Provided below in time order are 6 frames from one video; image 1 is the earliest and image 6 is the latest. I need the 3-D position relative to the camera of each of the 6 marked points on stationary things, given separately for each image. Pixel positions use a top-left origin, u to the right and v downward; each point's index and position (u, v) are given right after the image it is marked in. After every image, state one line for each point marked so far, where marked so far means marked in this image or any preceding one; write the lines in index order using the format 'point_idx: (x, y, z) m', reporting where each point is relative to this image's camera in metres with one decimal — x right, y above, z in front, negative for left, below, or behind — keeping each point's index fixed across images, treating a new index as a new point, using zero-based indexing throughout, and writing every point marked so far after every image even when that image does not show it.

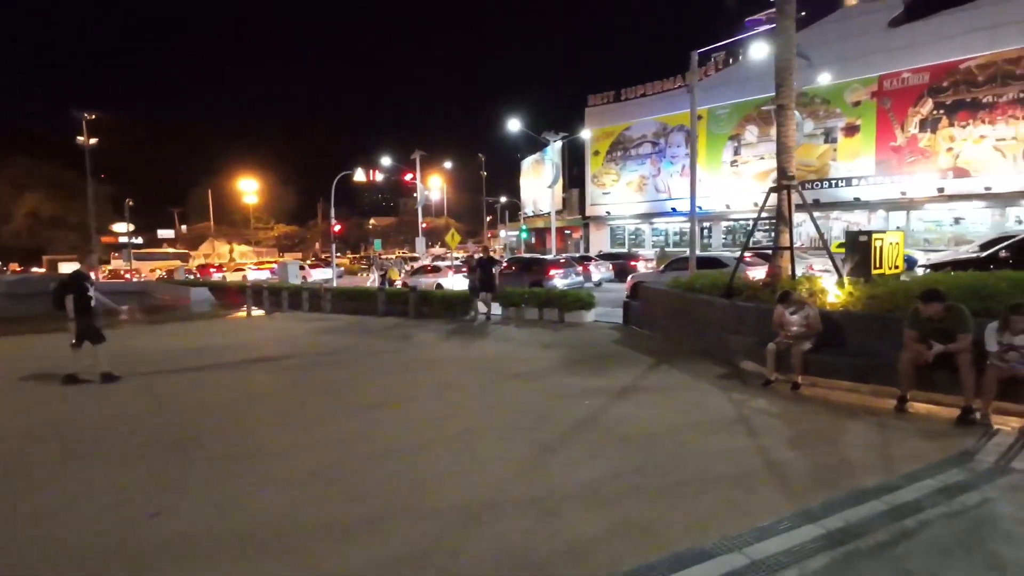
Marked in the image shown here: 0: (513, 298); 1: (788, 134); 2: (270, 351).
0: (0.0, -0.3, +18.2) m
1: (+5.0, +2.8, +10.6) m
2: (-5.7, -1.5, +13.9) m
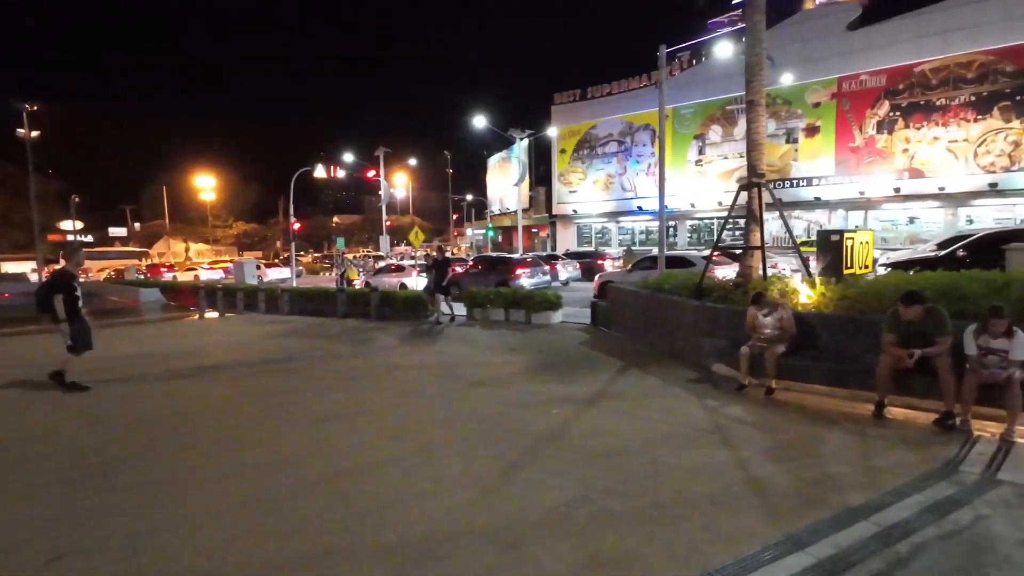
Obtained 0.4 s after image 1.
0: (-1.0, -0.3, +17.6) m
1: (+4.3, +2.8, +10.4) m
2: (-6.5, -1.5, +13.1) m
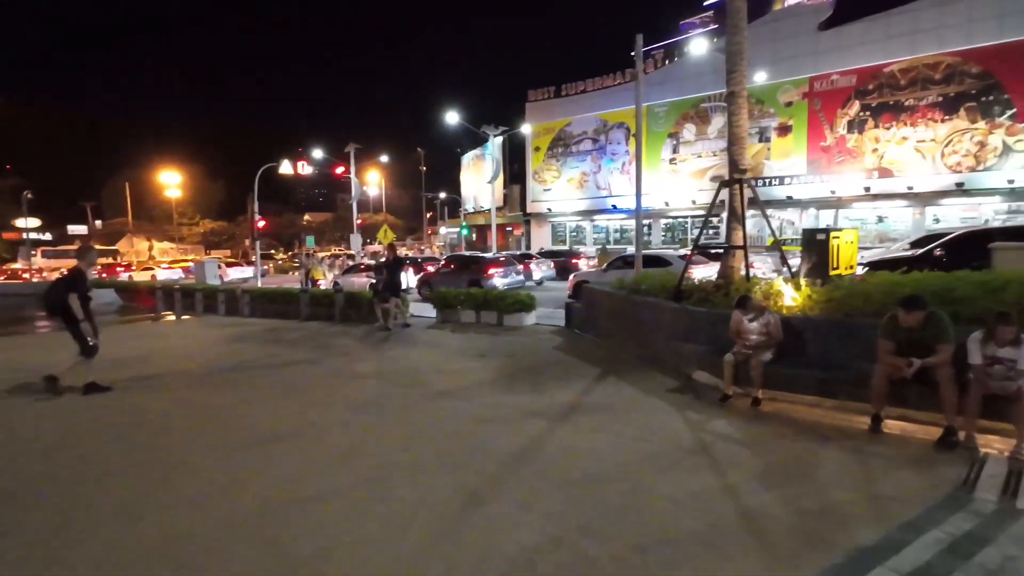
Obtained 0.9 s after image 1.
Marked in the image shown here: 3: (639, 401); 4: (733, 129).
0: (-1.8, -0.3, +16.9) m
1: (+3.8, +2.7, +9.8) m
2: (-7.1, -1.6, +12.1) m
3: (+1.6, -1.5, +7.6) m
4: (+3.7, +2.7, +9.9) m
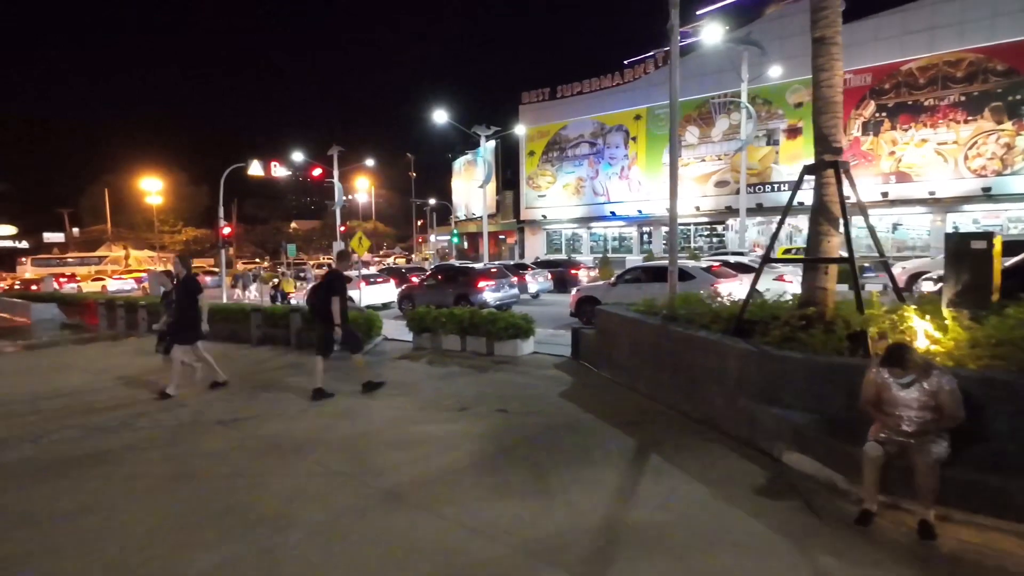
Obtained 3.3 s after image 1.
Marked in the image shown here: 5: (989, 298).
0: (-2.0, -0.8, +13.8) m
1: (+3.7, +2.4, +6.9) m
2: (-7.2, -2.0, +9.0) m
3: (+1.6, -1.8, +4.5) m
4: (+3.6, +2.3, +6.9) m
5: (+4.7, -0.1, +5.8) m
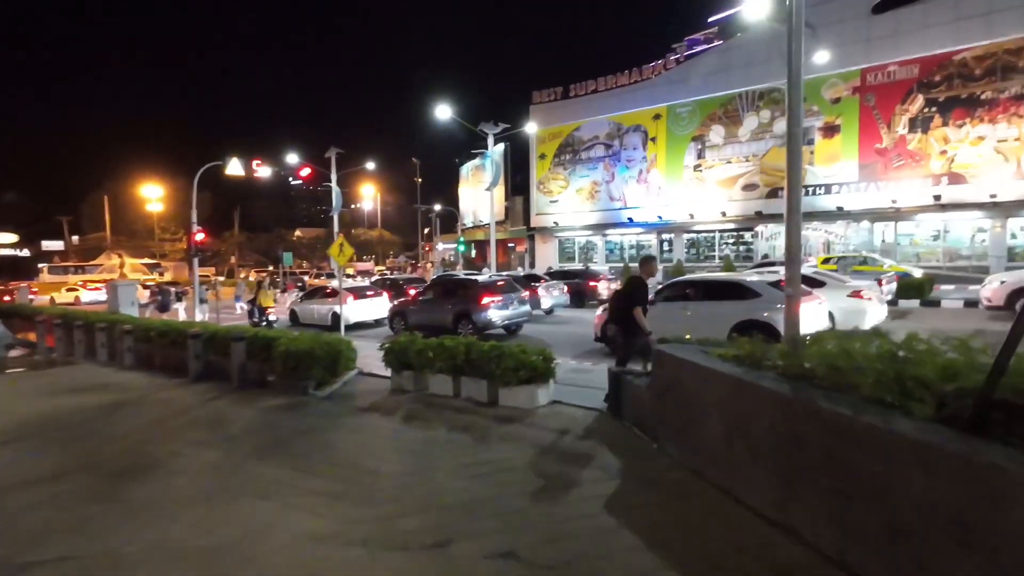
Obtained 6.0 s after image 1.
0: (-1.8, -1.2, +10.3) m
1: (+3.8, +2.1, +3.3) m
2: (-7.1, -2.3, +5.4) m
3: (+1.6, -2.0, +0.9) m
4: (+3.7, +2.0, +3.3) m
5: (+4.8, -0.4, +2.1) m
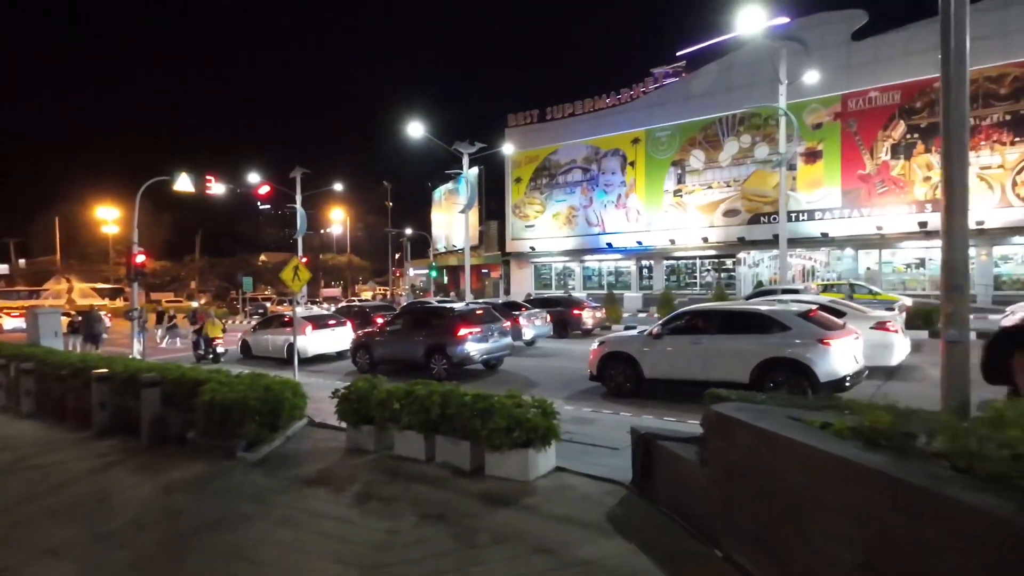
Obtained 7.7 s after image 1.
0: (-2.0, -1.6, +8.0) m
1: (+4.0, +1.9, +1.5) m
2: (-7.0, -2.5, +2.9) m
3: (+1.9, -2.1, -1.2) m
4: (+3.9, +1.9, +1.5) m
5: (+5.0, -0.5, +0.2) m
